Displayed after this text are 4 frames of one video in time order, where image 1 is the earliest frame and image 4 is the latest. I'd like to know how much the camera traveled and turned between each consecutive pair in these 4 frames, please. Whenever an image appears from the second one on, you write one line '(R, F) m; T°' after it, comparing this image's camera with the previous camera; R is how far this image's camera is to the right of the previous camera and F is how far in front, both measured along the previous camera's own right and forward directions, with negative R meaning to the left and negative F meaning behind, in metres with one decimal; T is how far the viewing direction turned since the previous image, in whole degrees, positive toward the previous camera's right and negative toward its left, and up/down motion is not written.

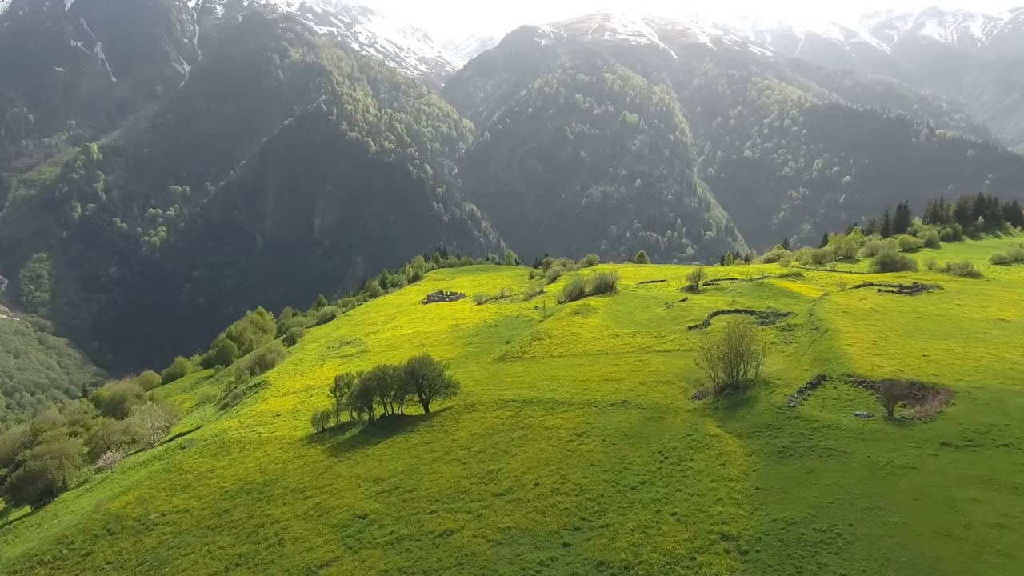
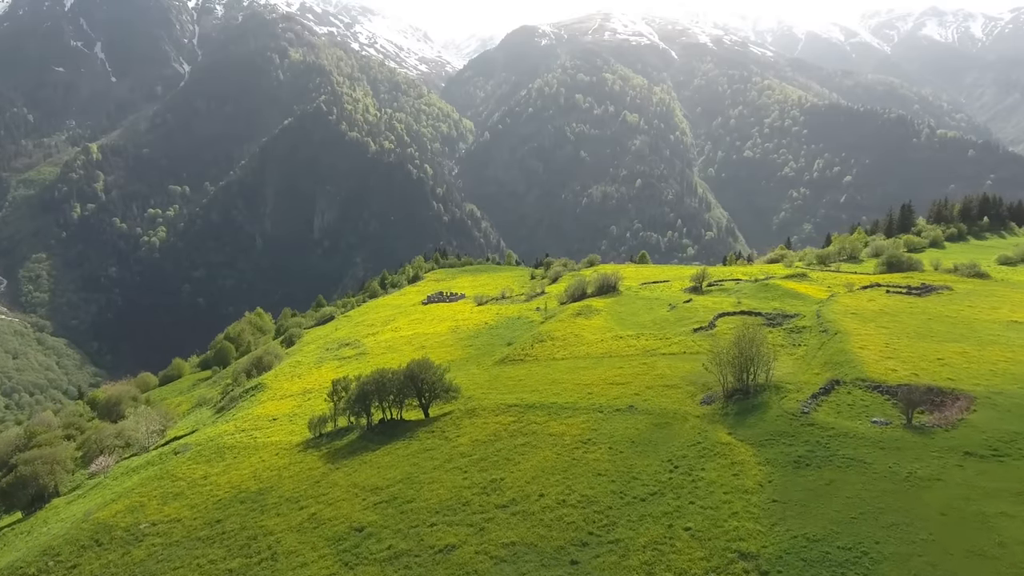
(-0.2, +1.3) m; 0°
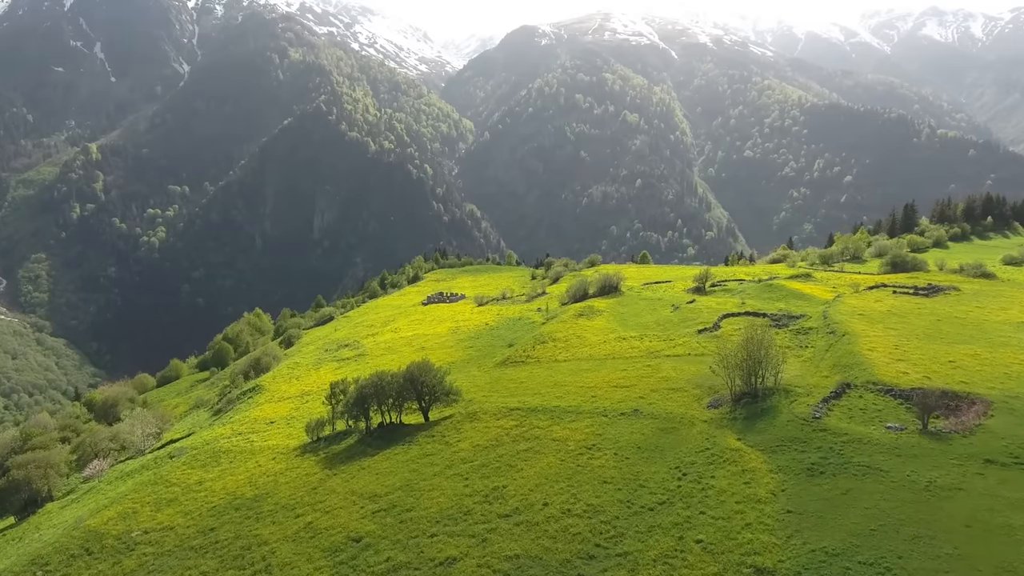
(-0.1, +1.0) m; 0°
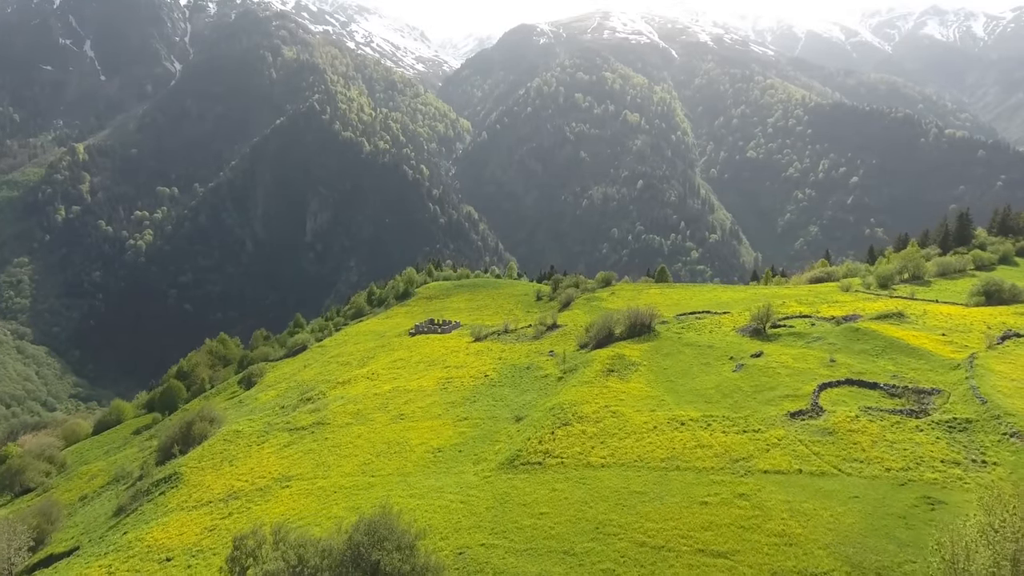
(-0.9, +19.4) m; 0°
